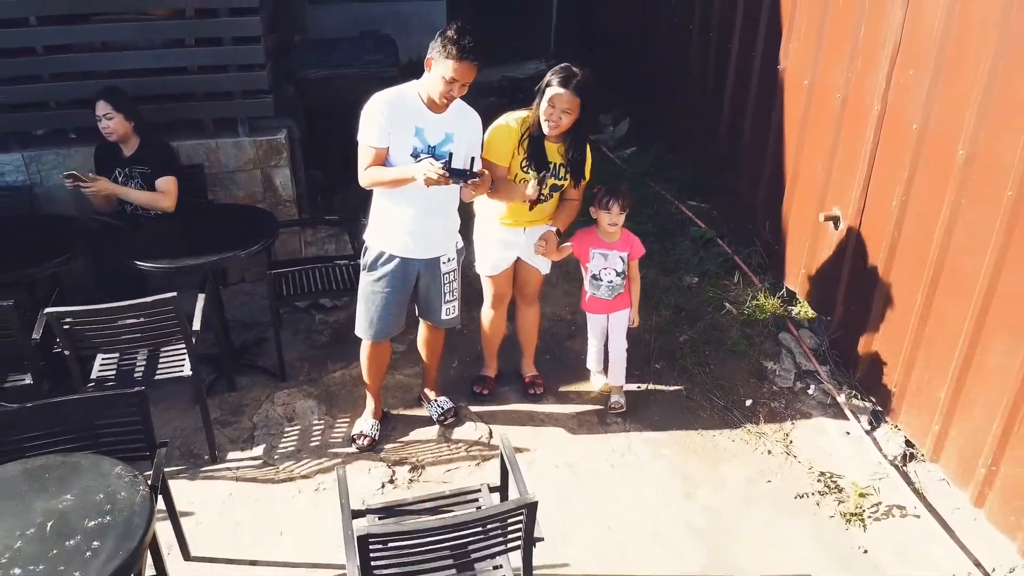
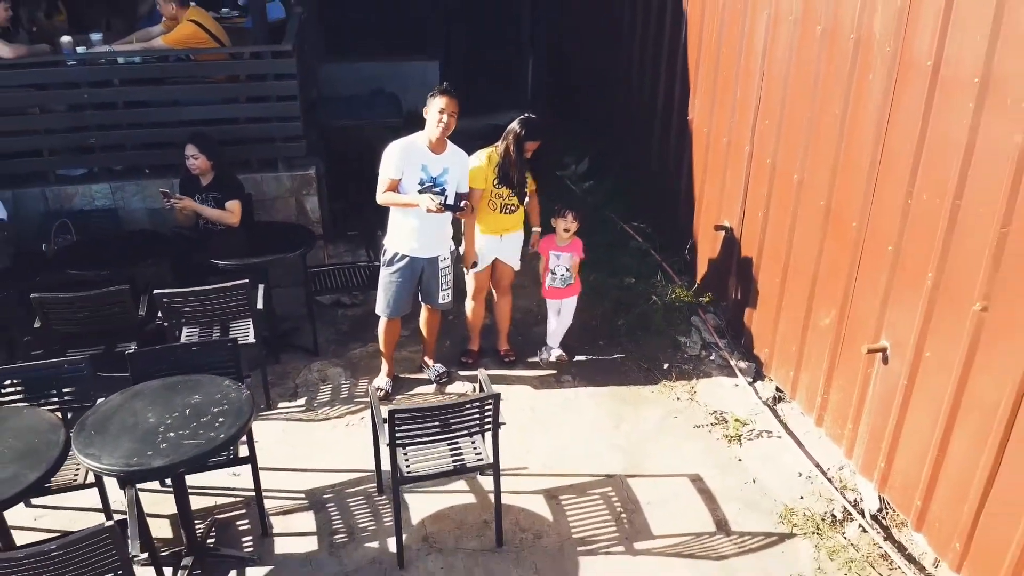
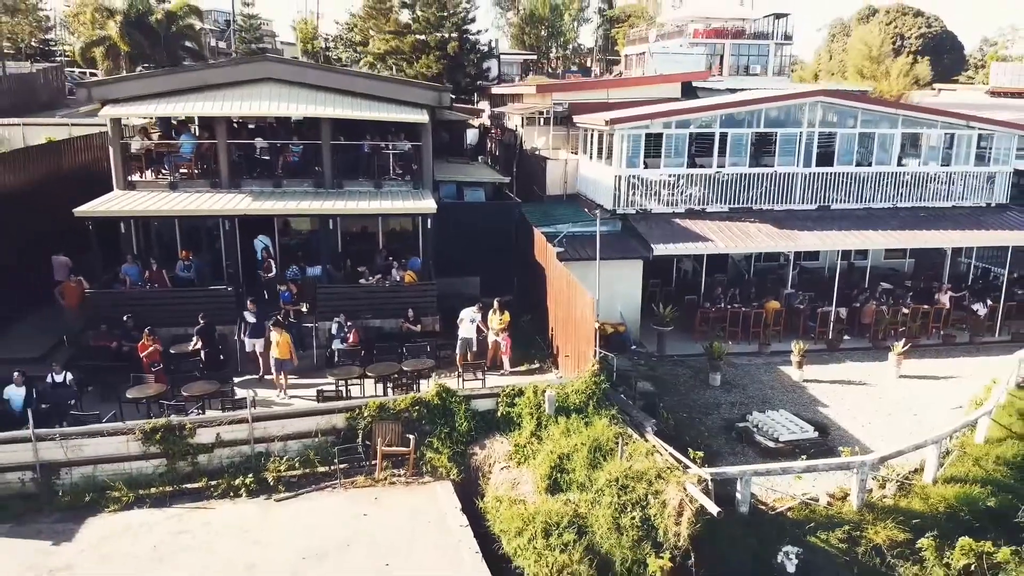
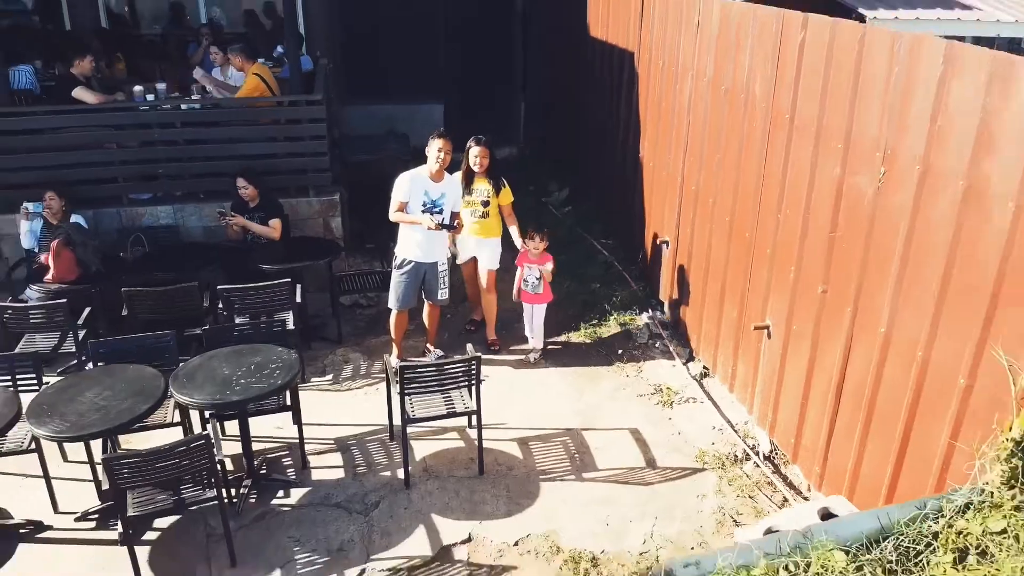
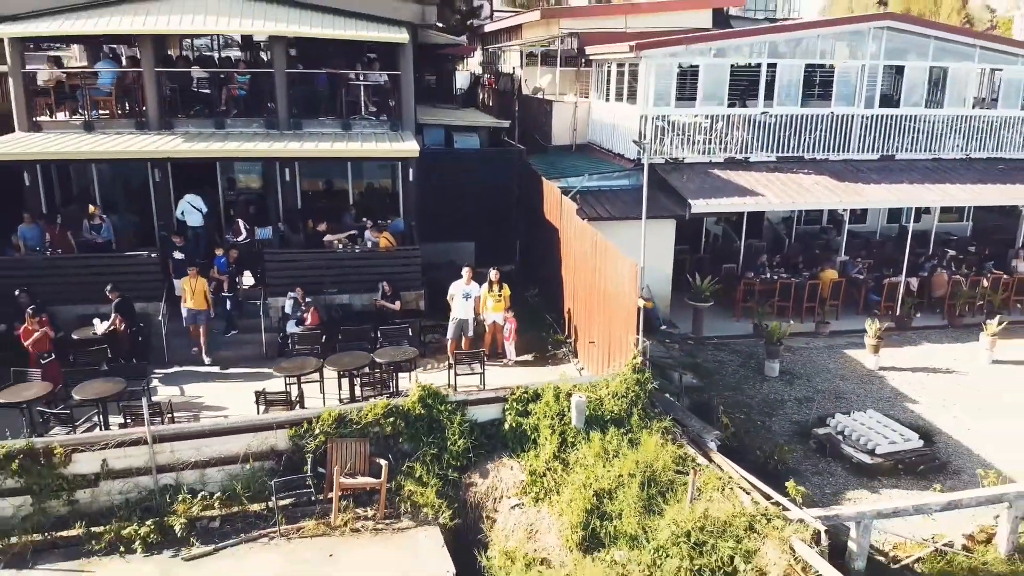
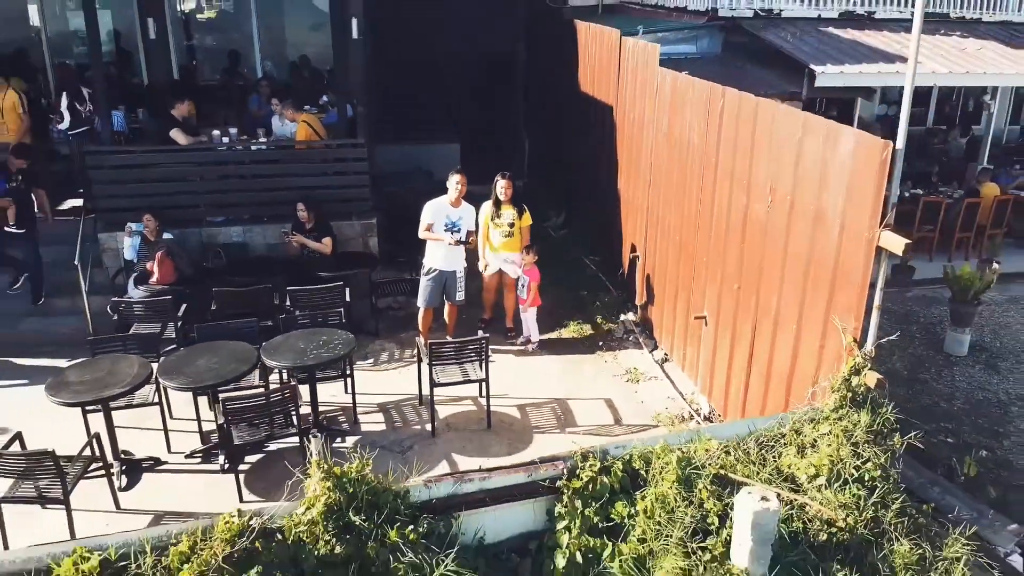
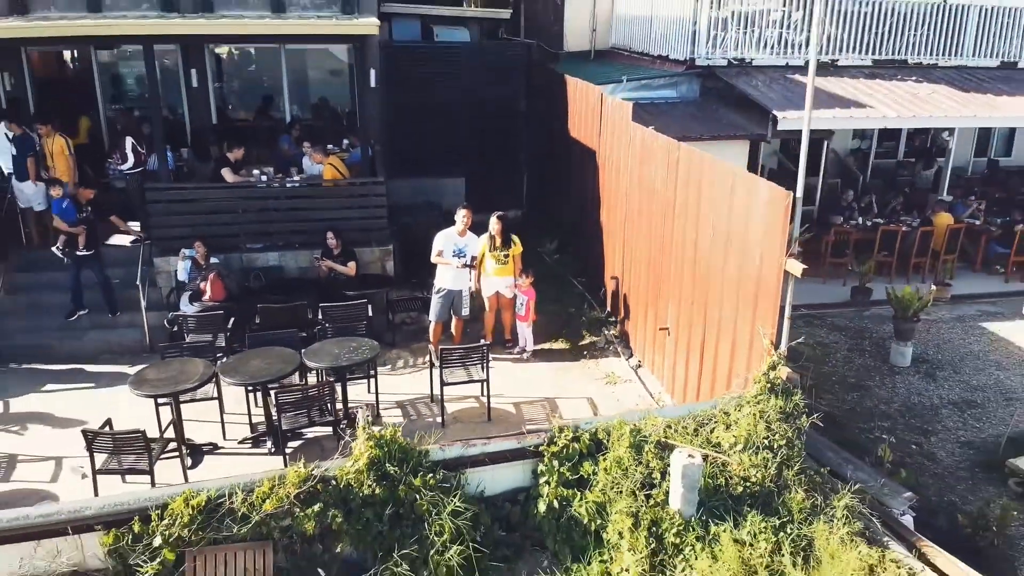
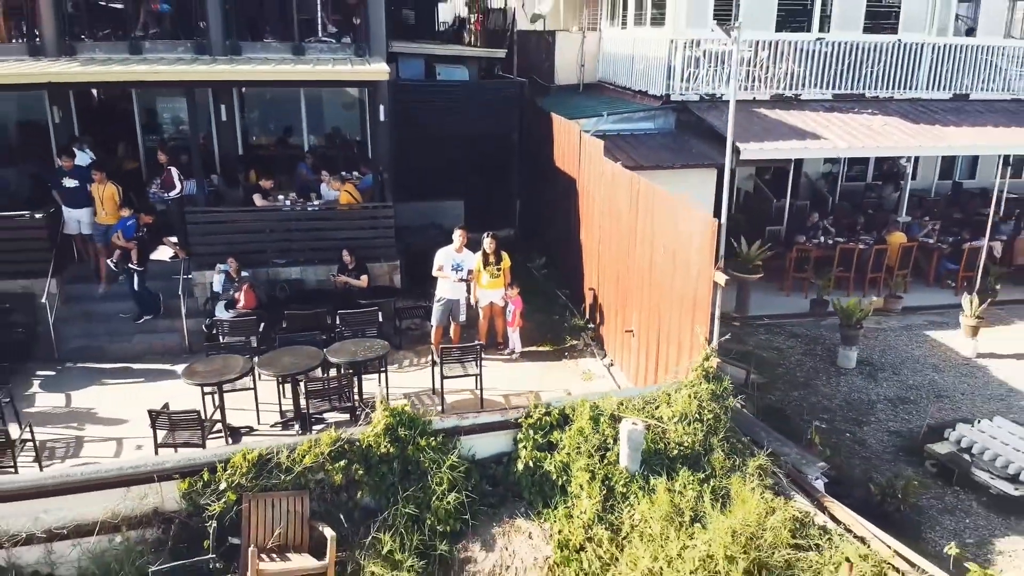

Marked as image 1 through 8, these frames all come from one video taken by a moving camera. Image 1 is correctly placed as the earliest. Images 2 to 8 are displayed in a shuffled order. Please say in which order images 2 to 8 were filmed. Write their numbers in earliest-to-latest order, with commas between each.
2, 4, 6, 7, 8, 5, 3
